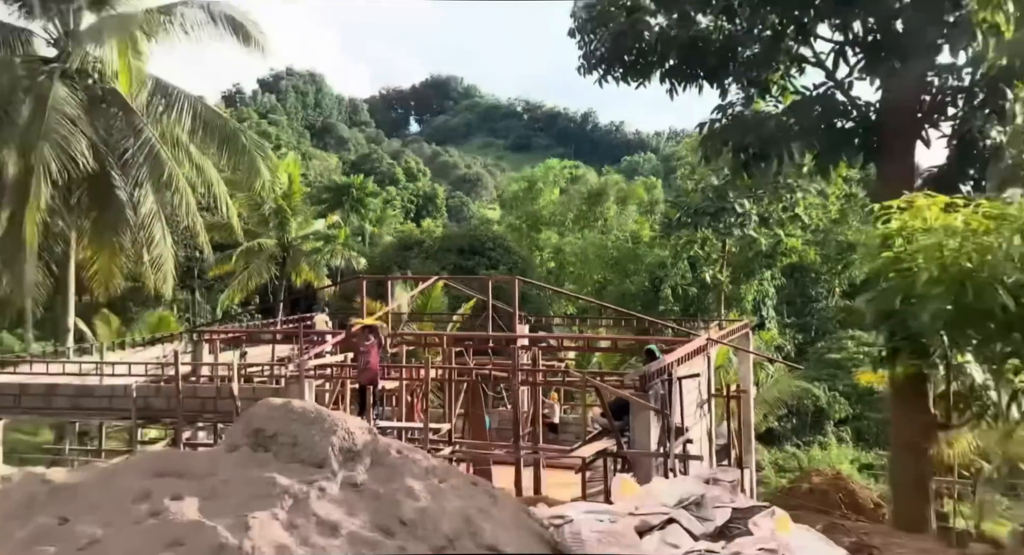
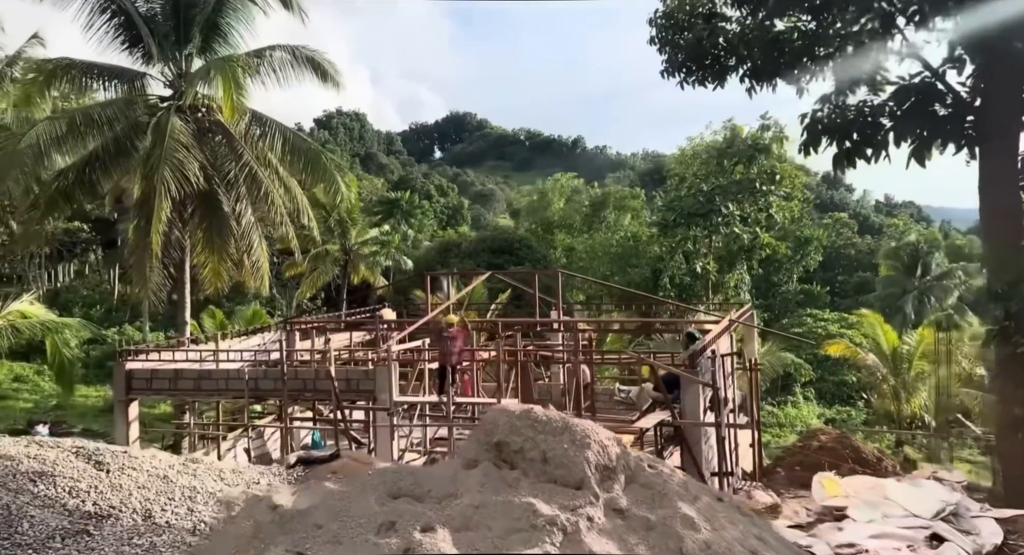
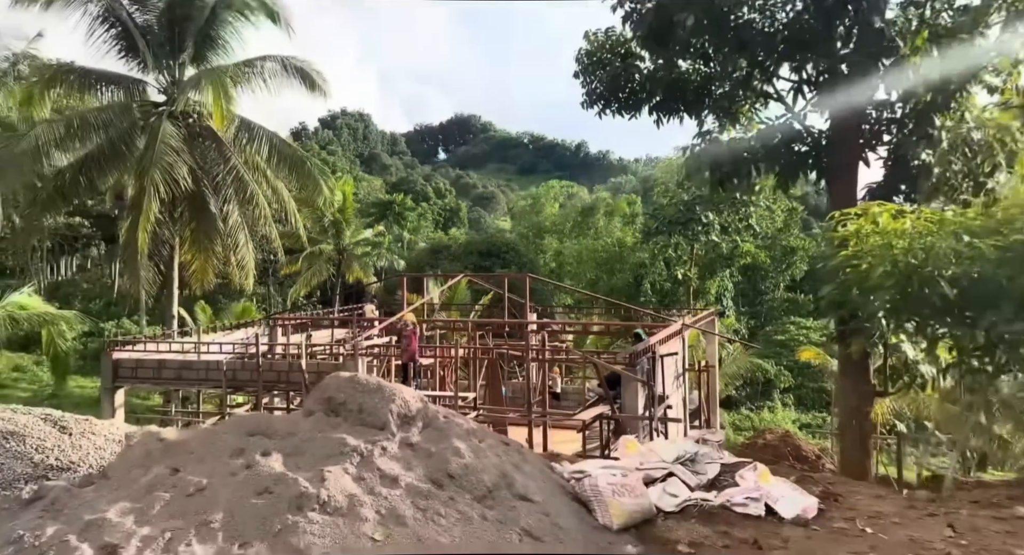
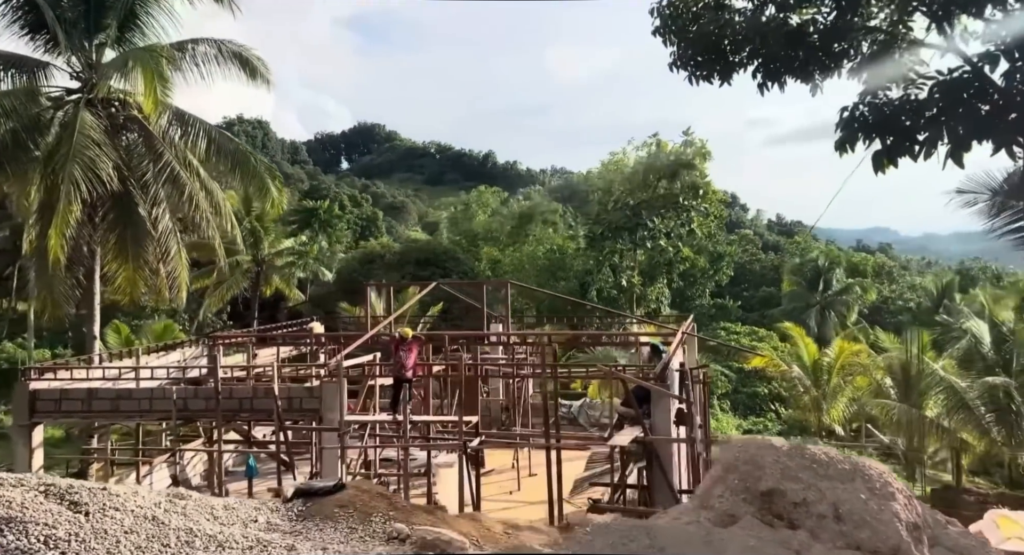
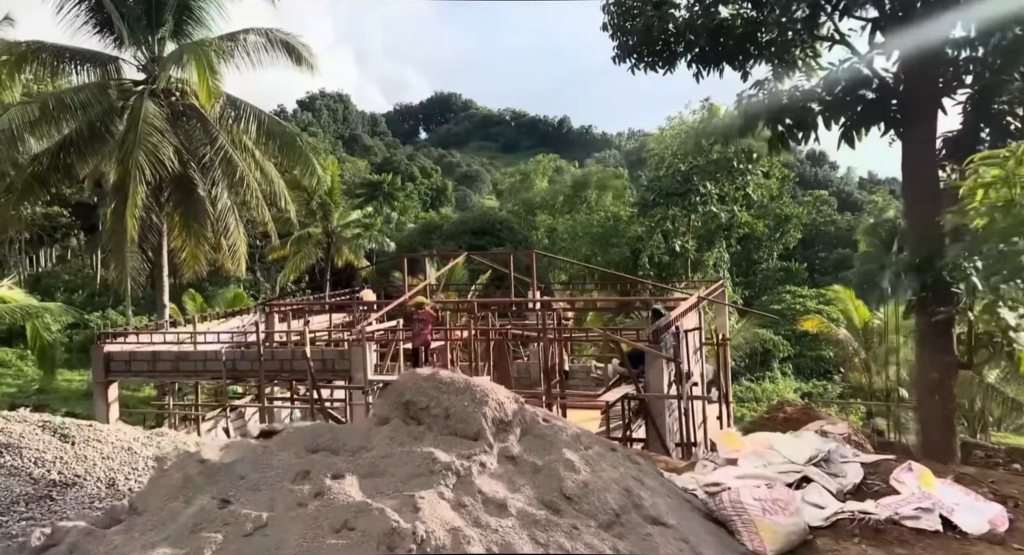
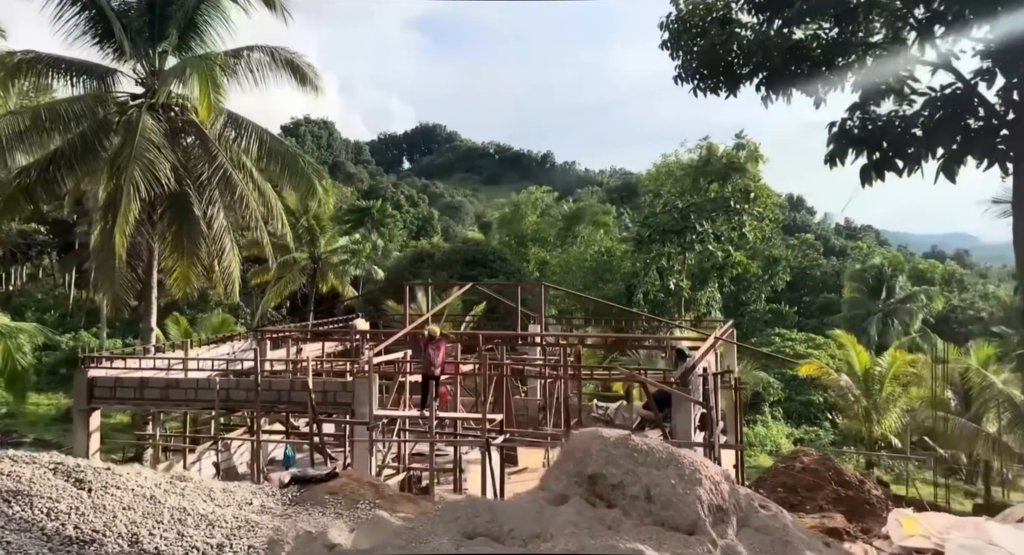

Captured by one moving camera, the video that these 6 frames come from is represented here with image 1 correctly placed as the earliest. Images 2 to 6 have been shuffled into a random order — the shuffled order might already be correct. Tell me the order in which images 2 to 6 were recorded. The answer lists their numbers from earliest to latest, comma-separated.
3, 5, 2, 6, 4
